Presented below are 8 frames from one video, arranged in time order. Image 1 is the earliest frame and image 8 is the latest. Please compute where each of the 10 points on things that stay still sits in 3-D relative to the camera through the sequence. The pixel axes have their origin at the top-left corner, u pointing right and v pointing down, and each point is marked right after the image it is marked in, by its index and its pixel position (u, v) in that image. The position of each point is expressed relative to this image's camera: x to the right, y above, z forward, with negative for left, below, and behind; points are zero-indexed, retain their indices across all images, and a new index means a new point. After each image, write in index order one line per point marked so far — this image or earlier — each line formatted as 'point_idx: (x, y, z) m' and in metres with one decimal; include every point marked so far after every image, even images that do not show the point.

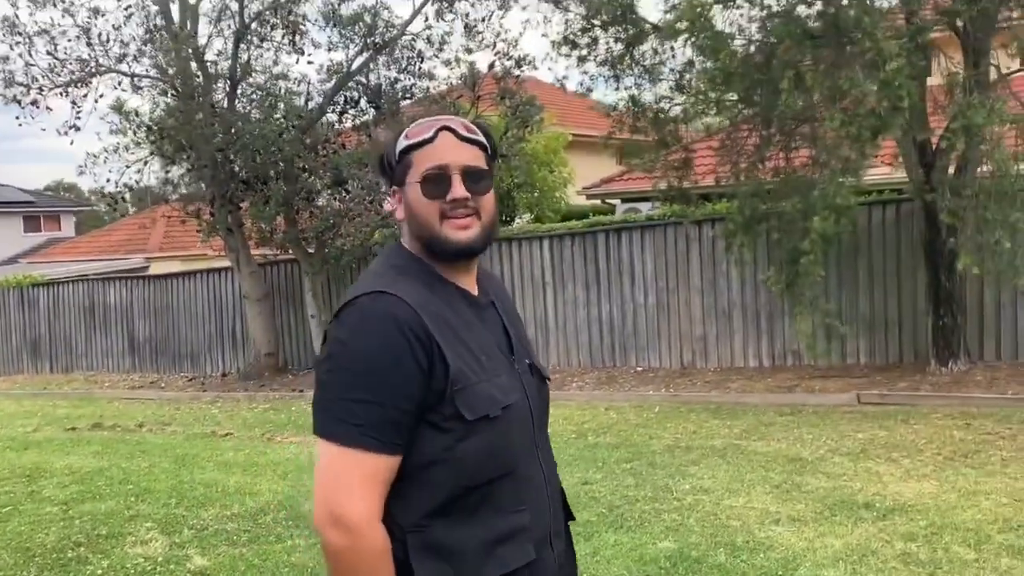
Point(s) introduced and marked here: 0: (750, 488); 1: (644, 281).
0: (+1.7, -1.4, +6.6) m
1: (+1.6, +0.1, +11.7) m
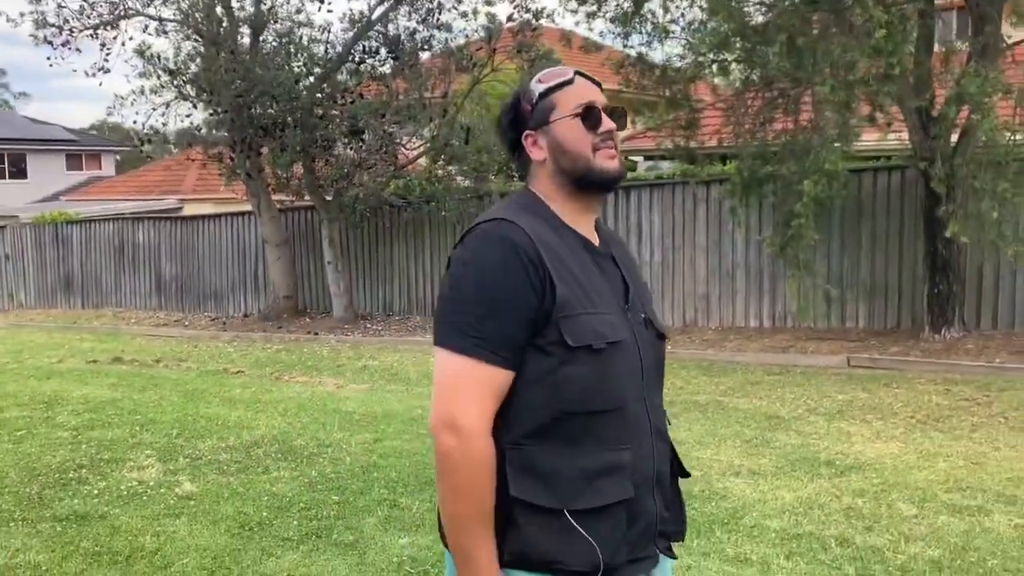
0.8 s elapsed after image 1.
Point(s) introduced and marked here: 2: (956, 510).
0: (+1.5, -1.1, +6.9) m
1: (+1.7, +0.6, +11.8) m
2: (+2.4, -1.2, +5.2) m
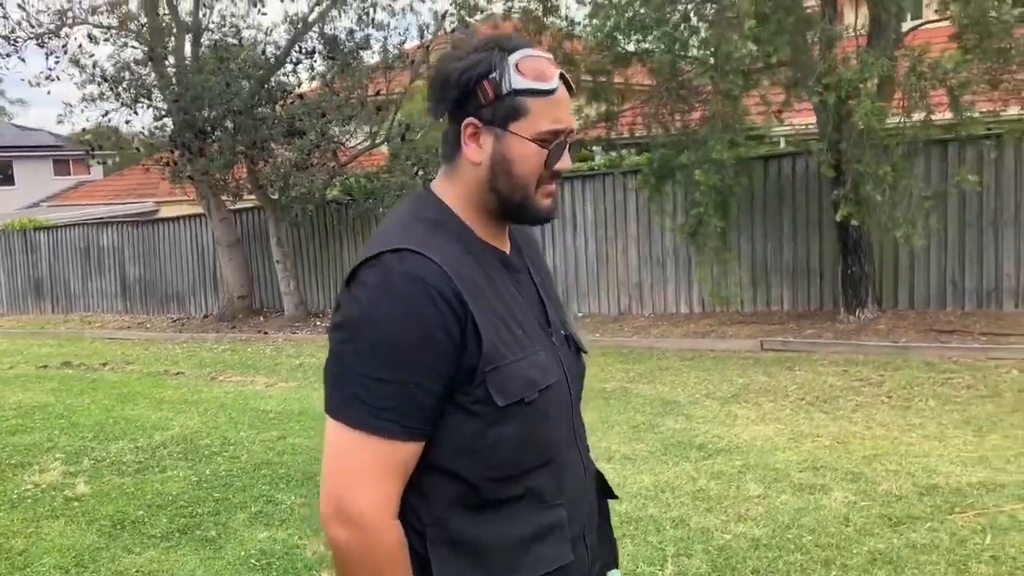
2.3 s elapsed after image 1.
0: (+0.7, -1.0, +7.0) m
1: (+0.9, +0.7, +12.0) m
2: (+1.6, -1.1, +5.3) m
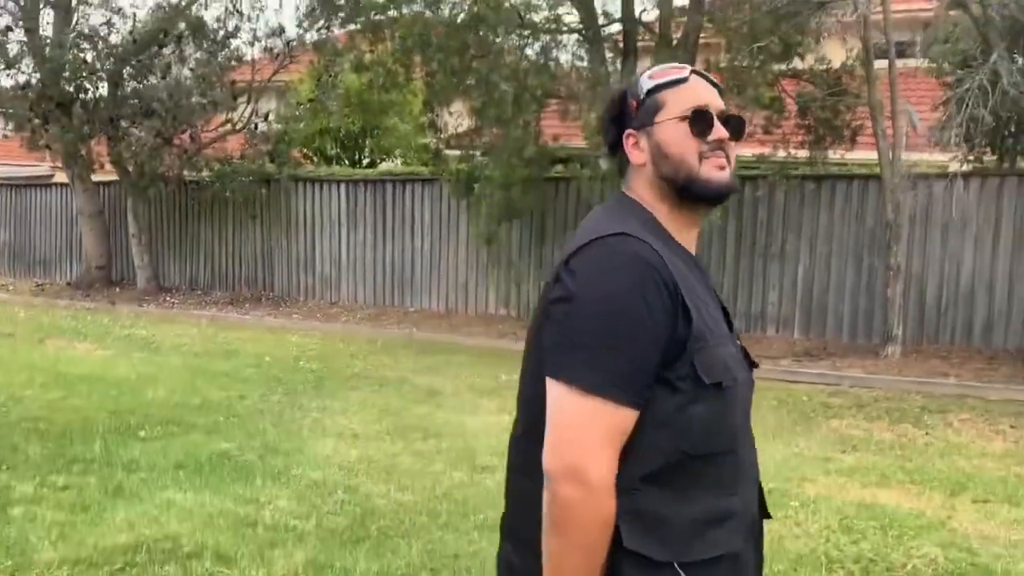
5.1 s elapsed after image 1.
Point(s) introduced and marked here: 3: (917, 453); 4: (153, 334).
0: (-1.2, -1.0, +7.7) m
1: (-1.2, +0.8, +12.7) m
2: (-0.2, -1.1, +6.1) m
3: (+2.7, -1.1, +6.5) m
4: (-4.3, -0.6, +11.6) m
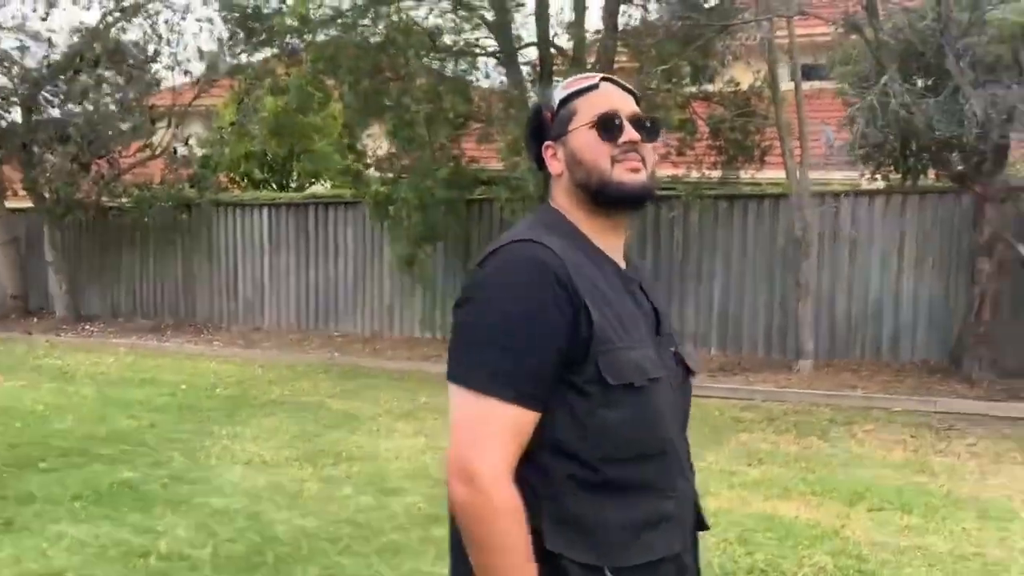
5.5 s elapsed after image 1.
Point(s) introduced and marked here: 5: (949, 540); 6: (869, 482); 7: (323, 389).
0: (-1.9, -1.2, +7.6) m
1: (-2.2, +0.5, +12.6) m
2: (-0.8, -1.3, +6.1) m
3: (+2.1, -1.2, +6.6) m
4: (-5.2, -0.9, +11.3) m
5: (+2.3, -1.3, +5.1) m
6: (+2.3, -1.2, +6.2) m
7: (-1.8, -1.0, +9.4) m
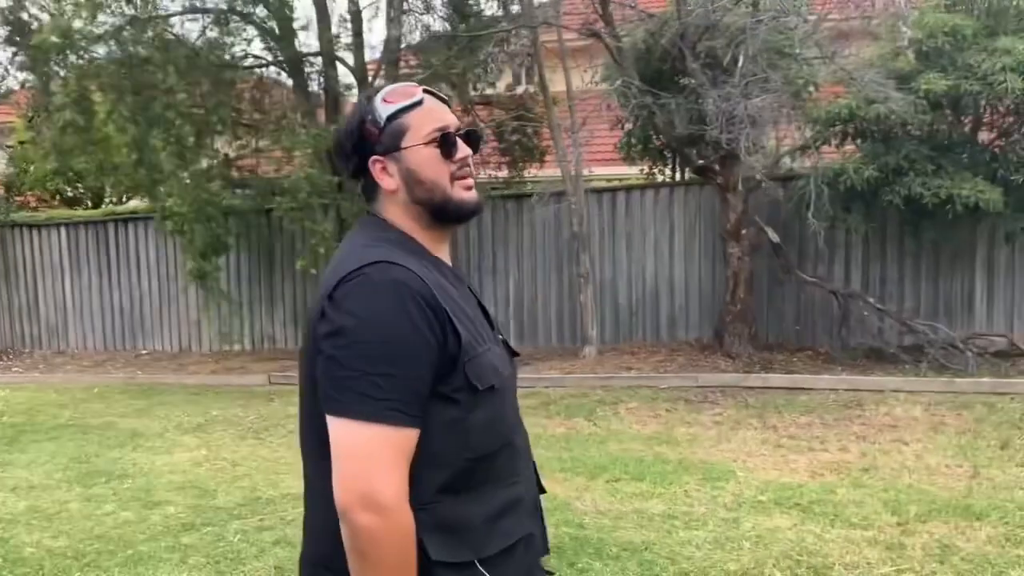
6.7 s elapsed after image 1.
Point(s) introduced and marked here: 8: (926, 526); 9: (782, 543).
0: (-3.6, -1.3, +7.5) m
1: (-4.7, +0.2, +12.4) m
2: (-2.3, -1.4, +6.1) m
3: (+0.5, -1.1, +7.1) m
4: (-7.5, -1.3, +10.8) m
5: (+0.9, -1.2, +5.6) m
6: (+0.7, -1.2, +6.7) m
7: (-3.8, -1.2, +9.3) m
8: (+2.1, -1.2, +5.0) m
9: (+1.4, -1.3, +4.9) m
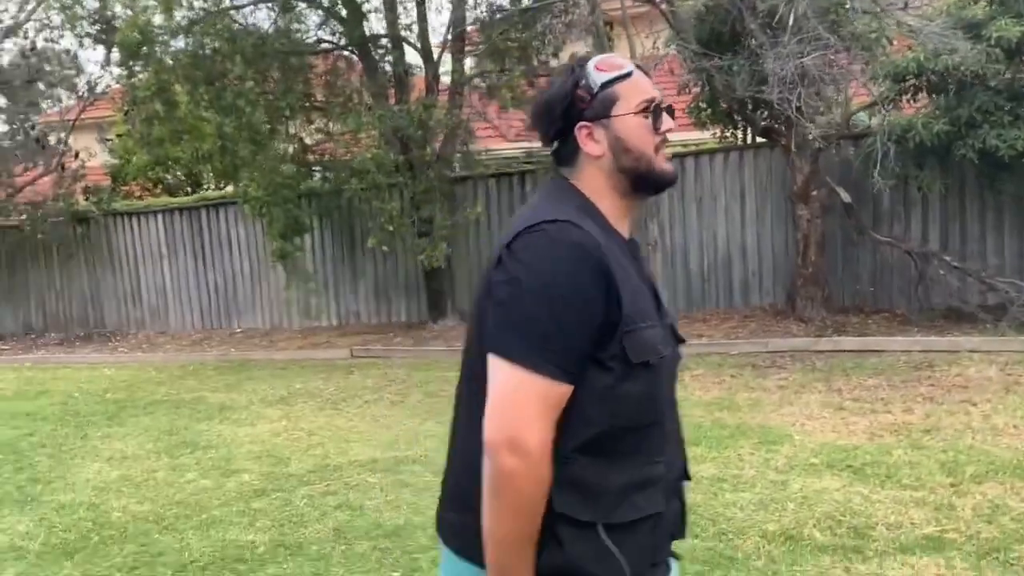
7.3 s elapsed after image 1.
0: (-3.1, -1.2, +8.1) m
1: (-3.7, +0.5, +13.0) m
2: (-2.0, -1.3, +6.5) m
3: (+1.0, -0.9, +7.2) m
4: (-6.6, -1.2, +11.6) m
5: (+1.2, -1.0, +5.7) m
6: (+1.1, -0.9, +6.7) m
7: (-3.1, -1.0, +9.8) m
8: (+2.4, -1.0, +4.9) m
9: (+1.6, -1.1, +4.8) m
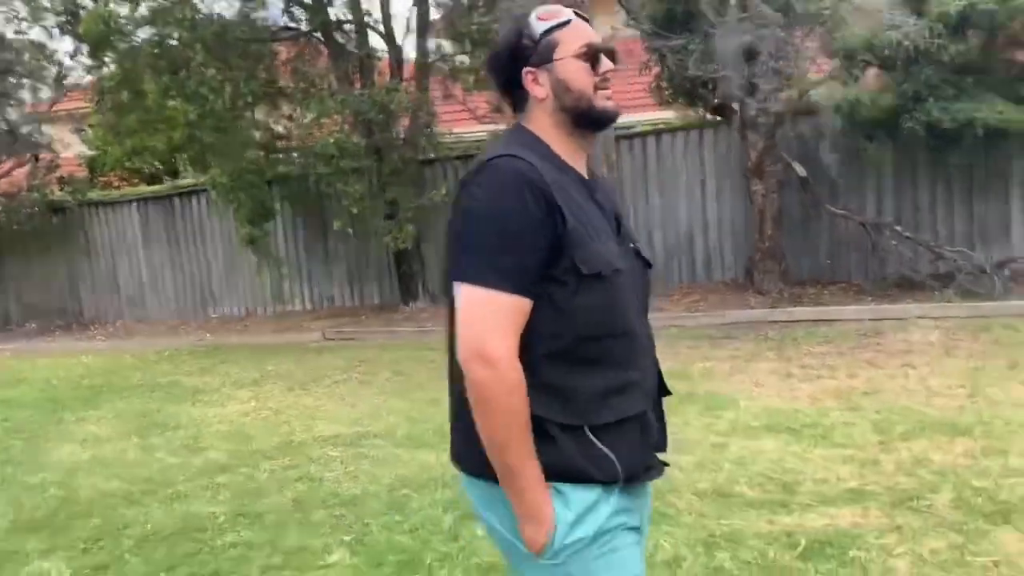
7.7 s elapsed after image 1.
0: (-3.4, -1.1, +8.2) m
1: (-4.1, +0.7, +13.1) m
2: (-2.2, -1.1, +6.7) m
3: (+0.7, -0.7, +7.4) m
4: (-6.9, -1.1, +11.8) m
5: (+0.9, -0.9, +5.9) m
6: (+0.8, -0.7, +7.0) m
7: (-3.4, -0.8, +10.0) m
8: (+2.1, -0.8, +5.1) m
9: (+1.3, -0.9, +5.1) m
